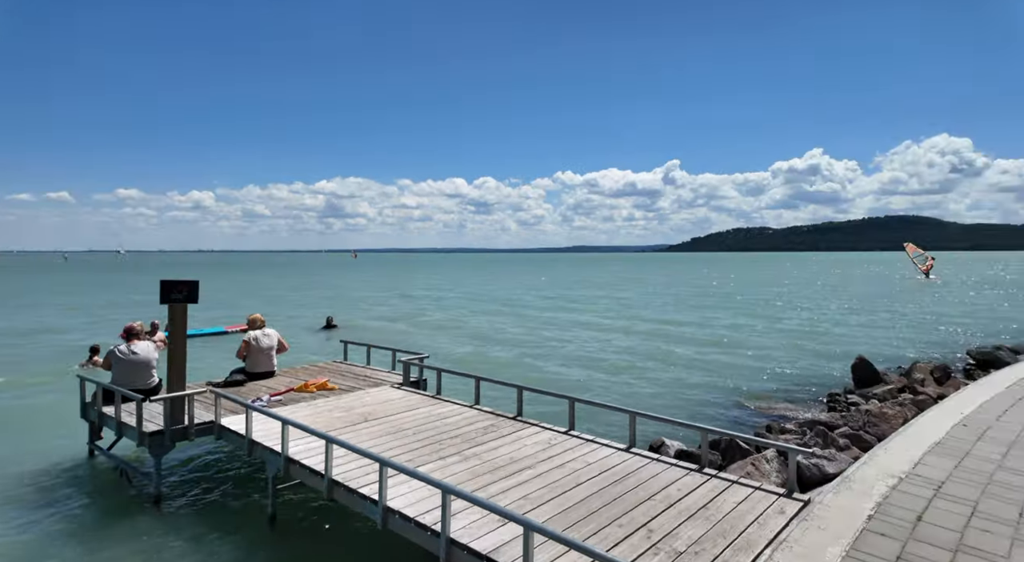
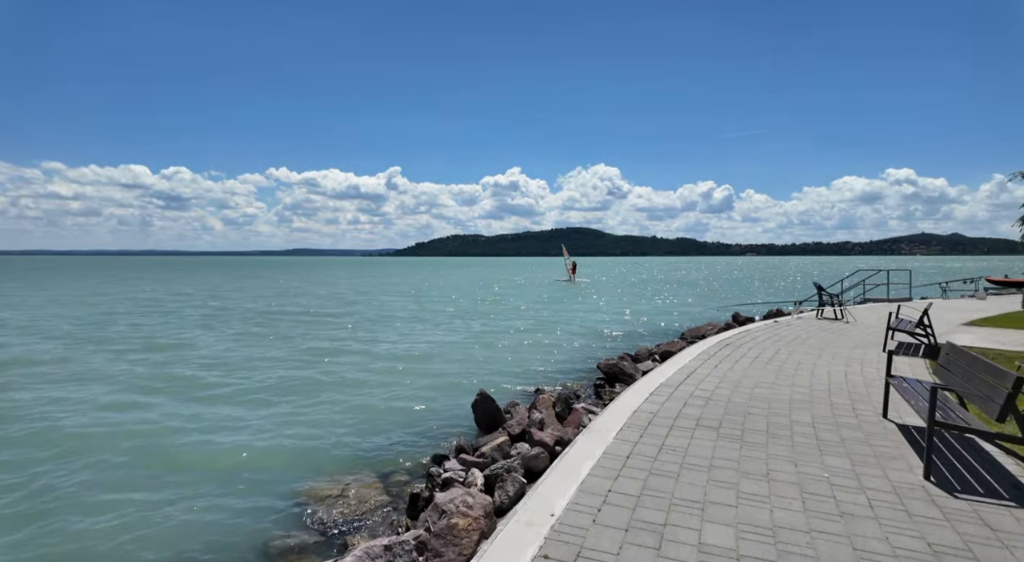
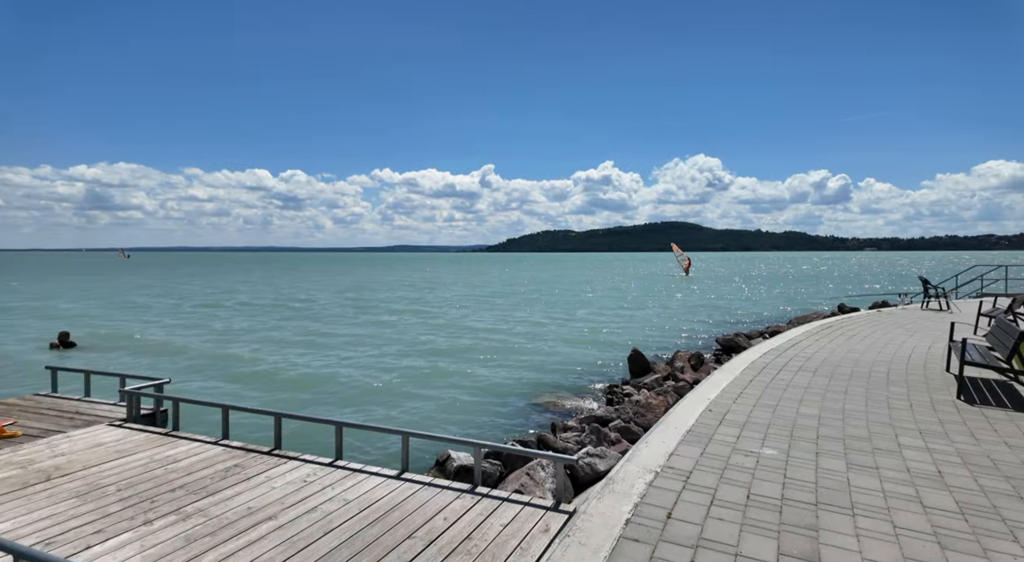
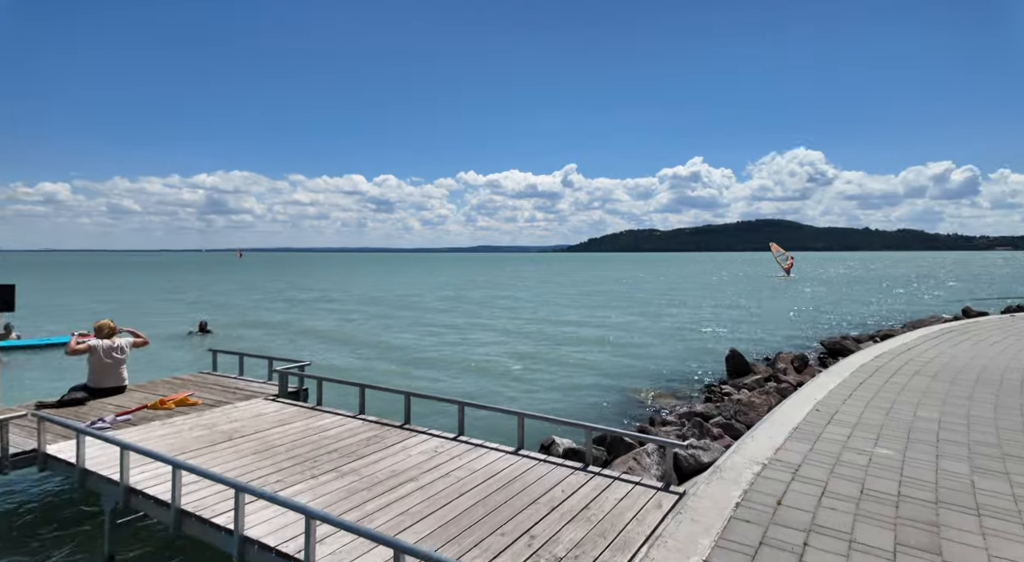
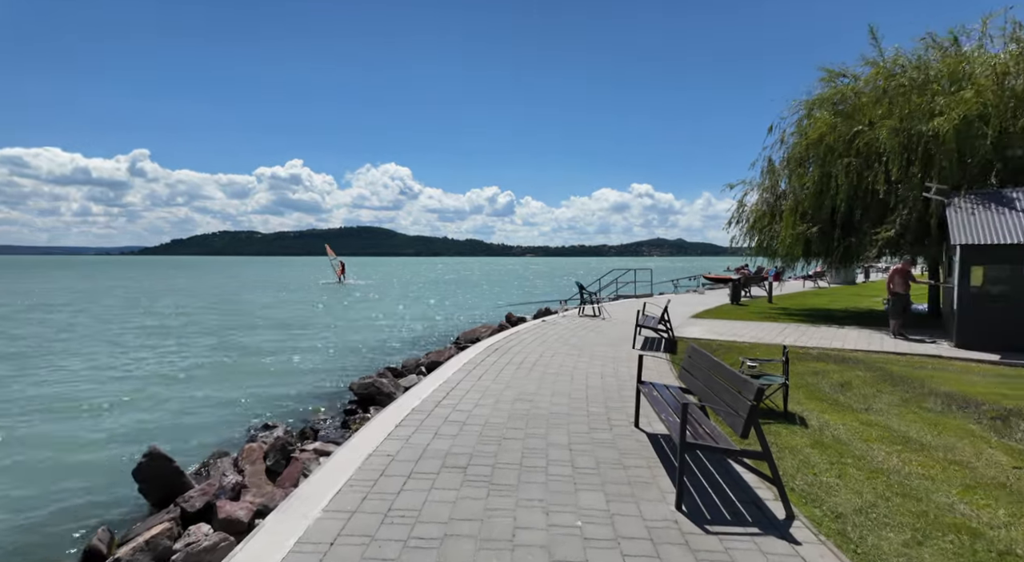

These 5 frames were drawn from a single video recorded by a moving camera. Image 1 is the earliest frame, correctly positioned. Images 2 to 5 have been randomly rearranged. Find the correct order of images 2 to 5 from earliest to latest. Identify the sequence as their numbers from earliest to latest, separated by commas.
4, 3, 2, 5
